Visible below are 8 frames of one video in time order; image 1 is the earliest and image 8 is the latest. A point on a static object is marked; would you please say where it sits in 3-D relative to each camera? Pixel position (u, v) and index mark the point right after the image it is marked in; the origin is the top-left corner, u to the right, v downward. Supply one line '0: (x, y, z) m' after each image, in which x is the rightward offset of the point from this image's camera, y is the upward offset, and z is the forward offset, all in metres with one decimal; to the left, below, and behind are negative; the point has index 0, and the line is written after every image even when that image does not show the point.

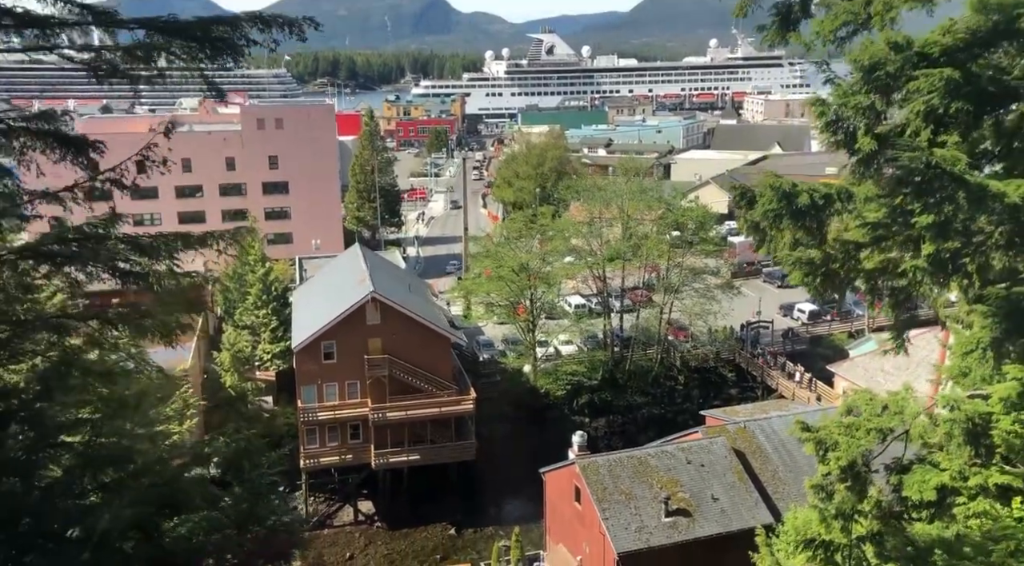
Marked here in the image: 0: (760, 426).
0: (+4.1, -2.2, +13.4) m
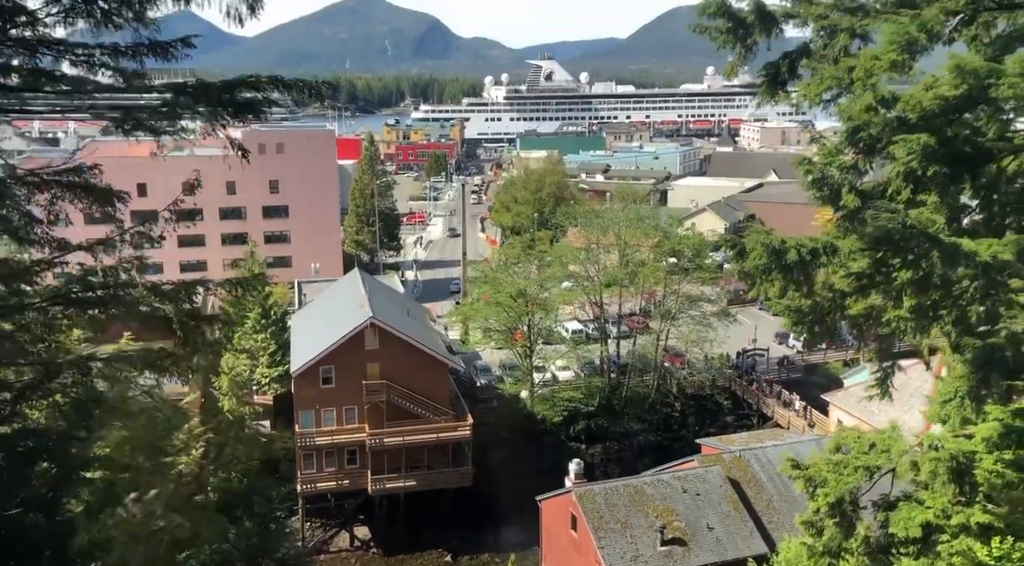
0: (+4.0, -2.8, +13.5) m
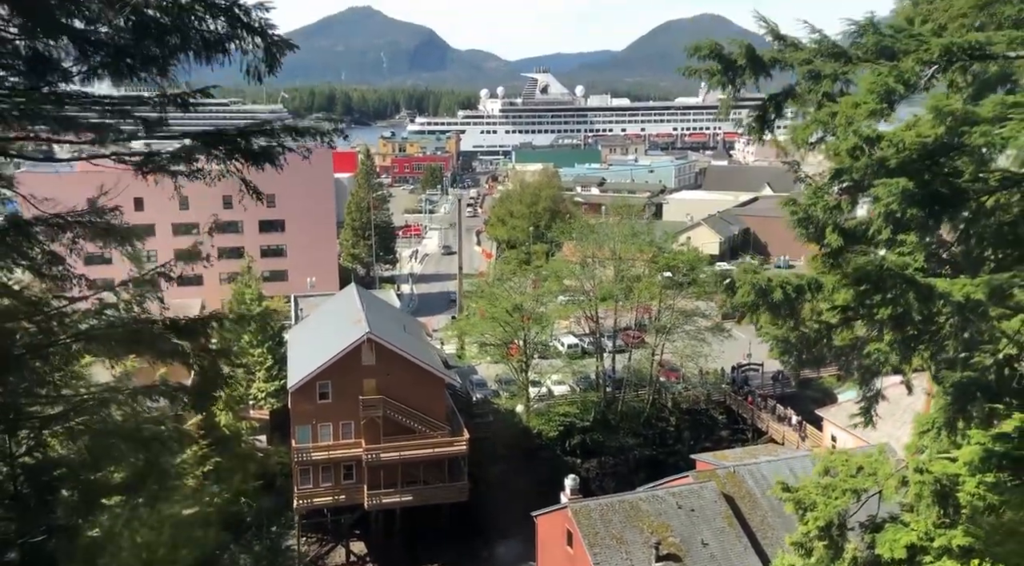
0: (+4.0, -3.1, +13.7) m
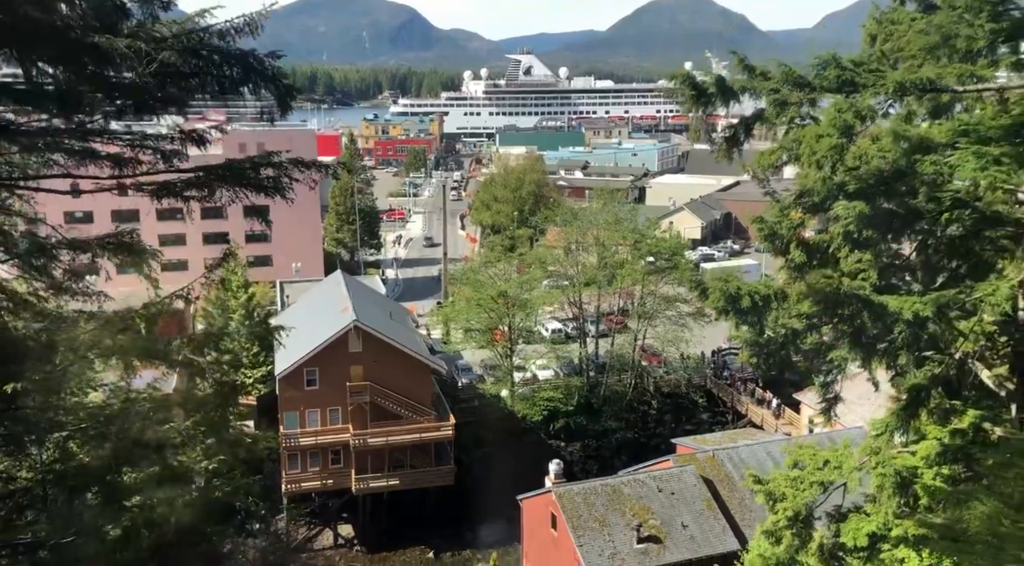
0: (+3.7, -2.9, +14.2) m
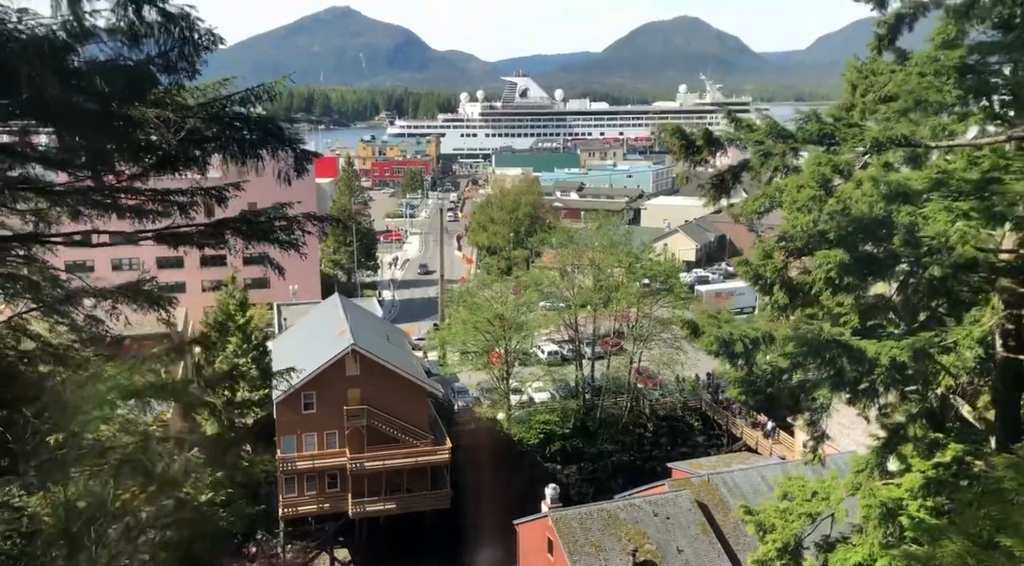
0: (+3.7, -3.4, +14.3) m
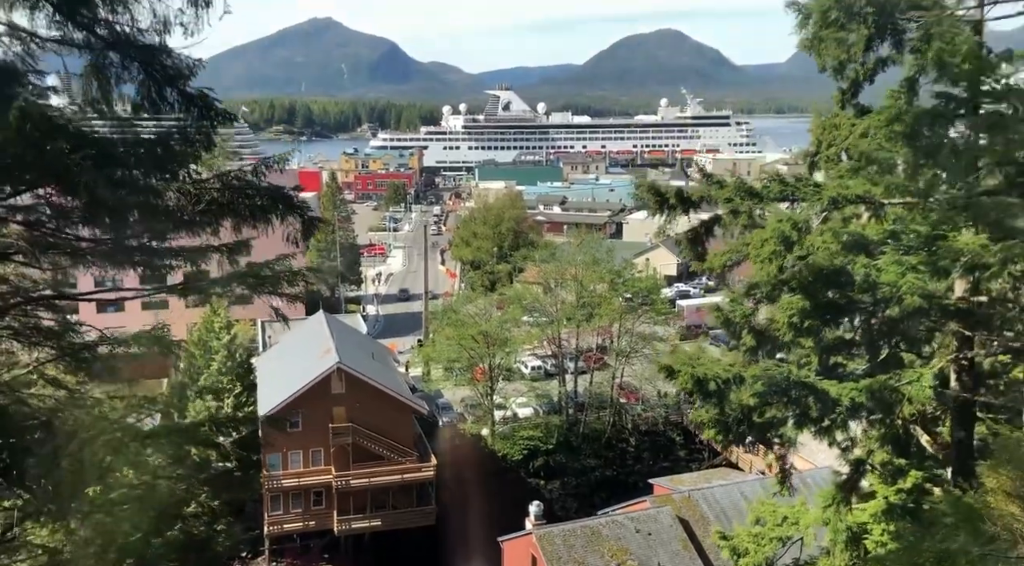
0: (+3.4, -3.8, +14.7) m
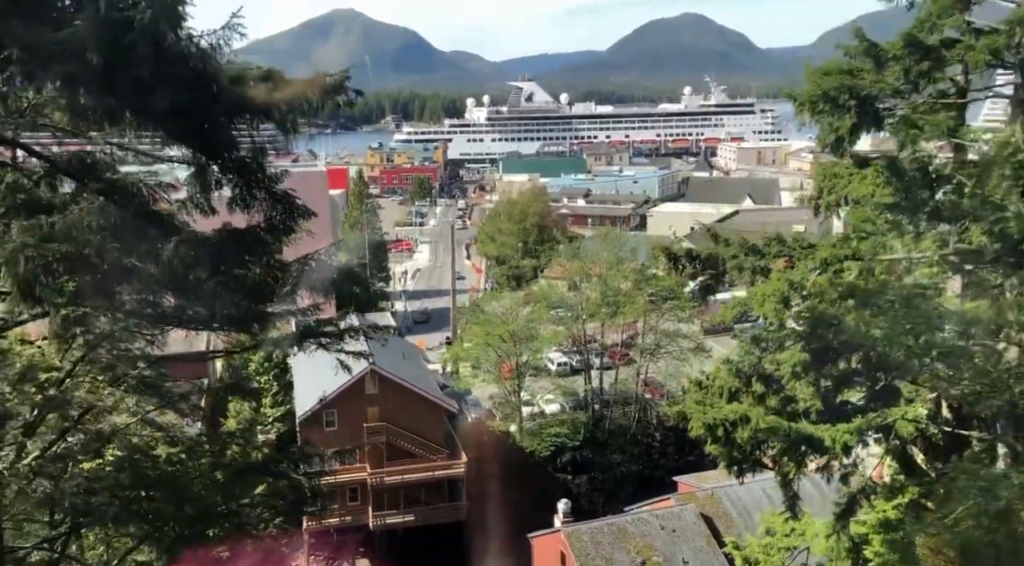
0: (+4.0, -4.0, +15.4) m
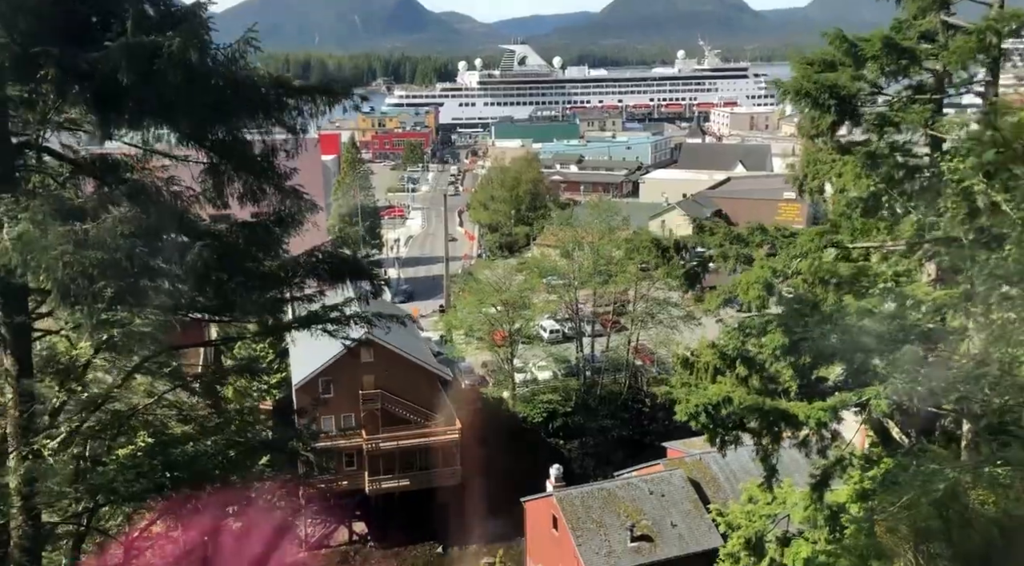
0: (+3.9, -3.5, +15.9) m
